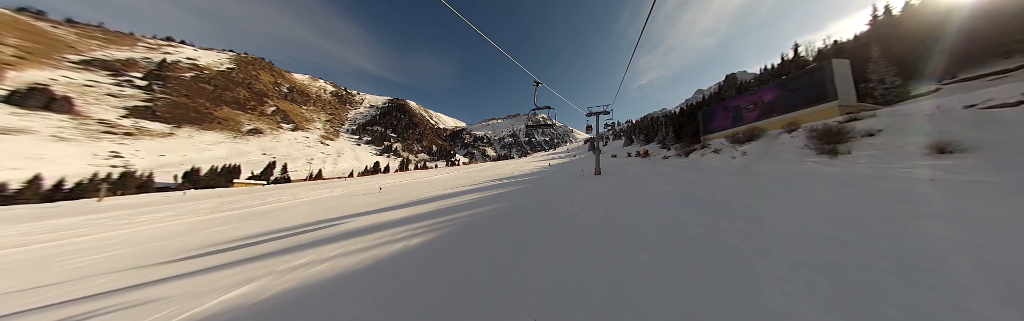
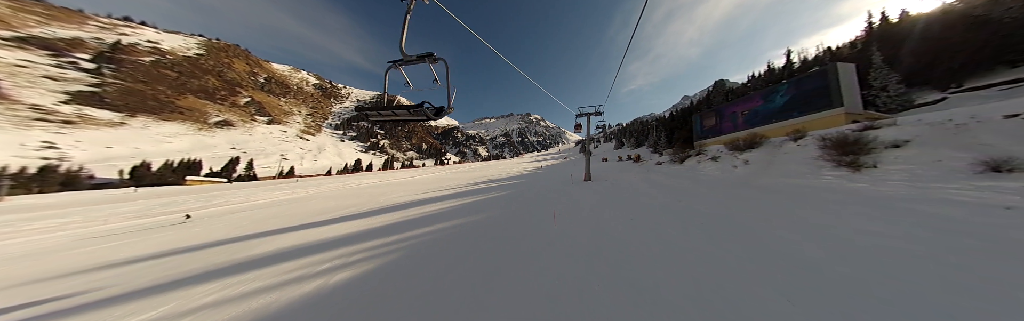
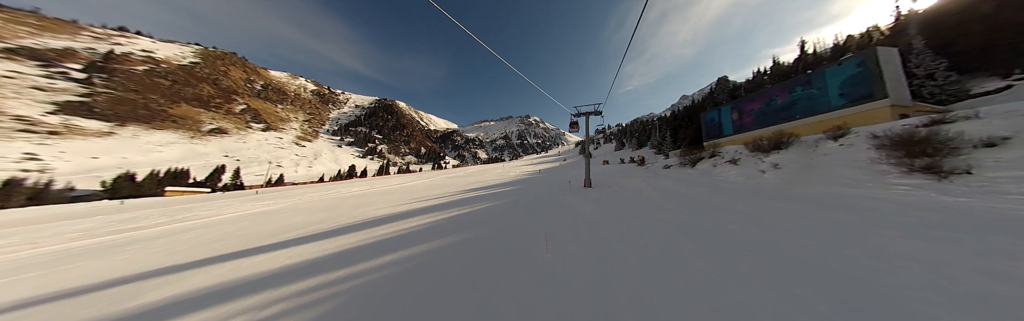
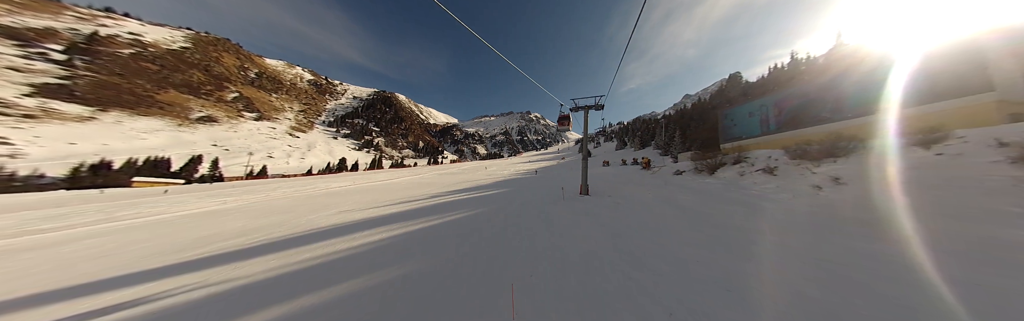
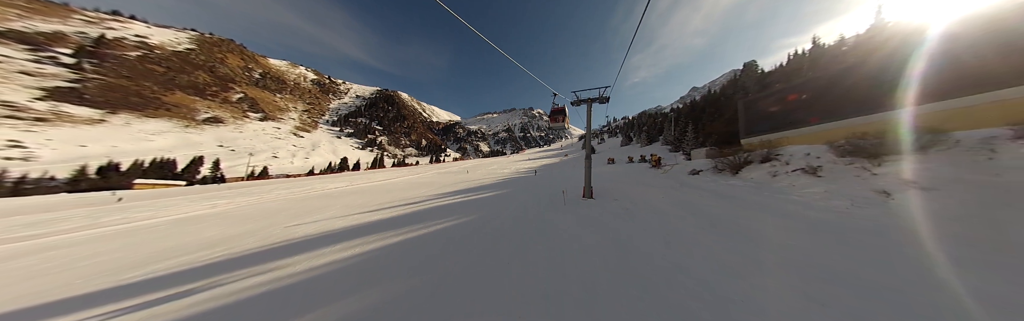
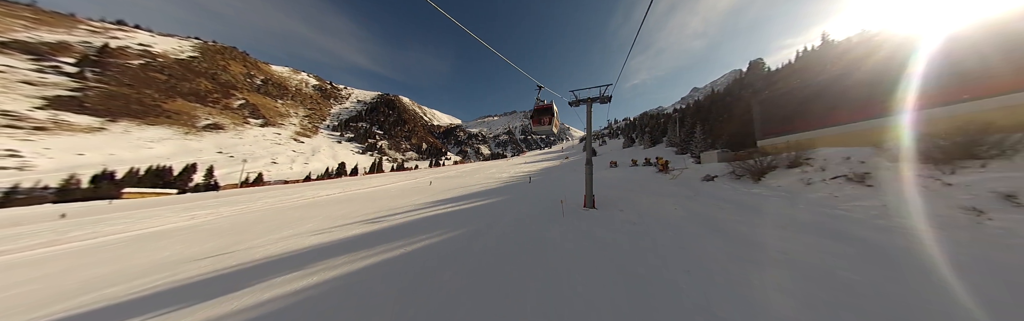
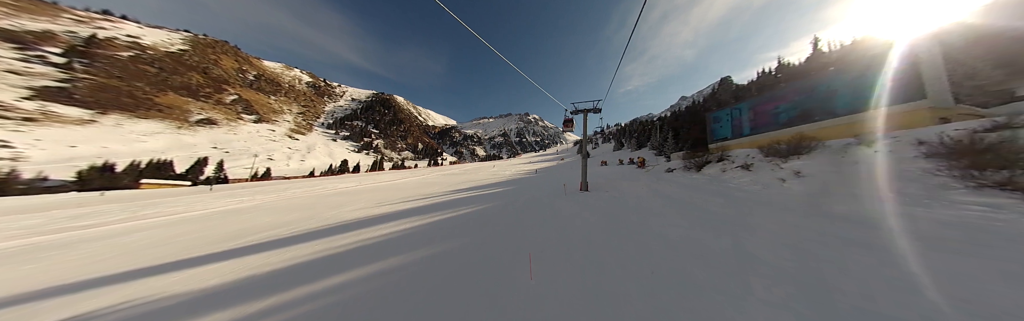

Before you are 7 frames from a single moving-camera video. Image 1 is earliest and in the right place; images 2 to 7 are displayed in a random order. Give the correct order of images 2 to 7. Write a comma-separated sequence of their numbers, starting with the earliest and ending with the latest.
2, 3, 7, 4, 5, 6
